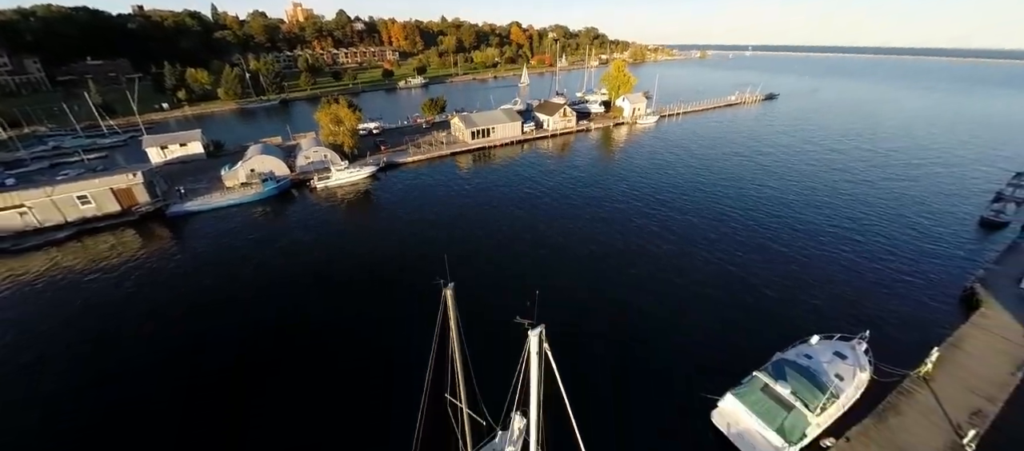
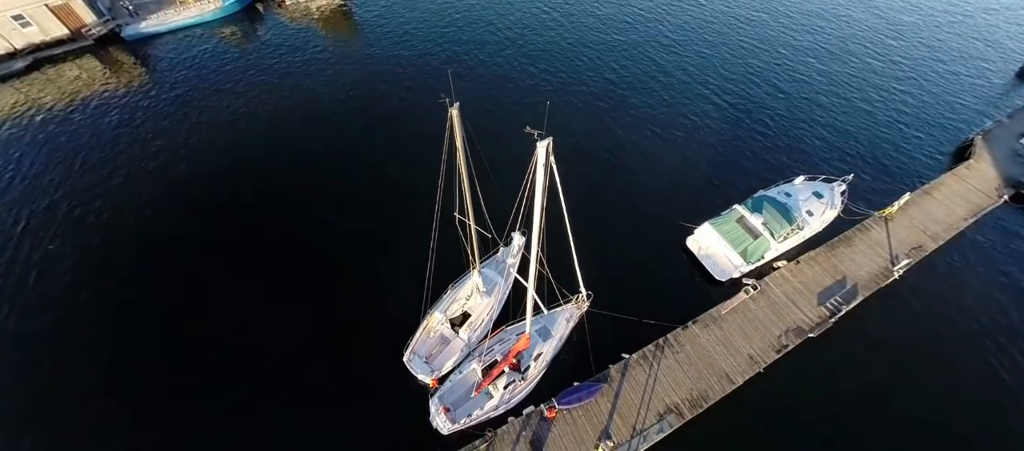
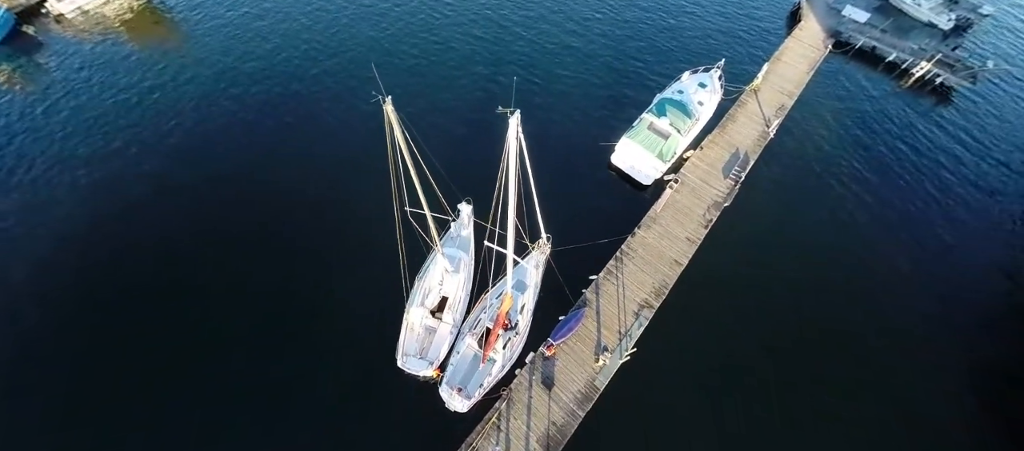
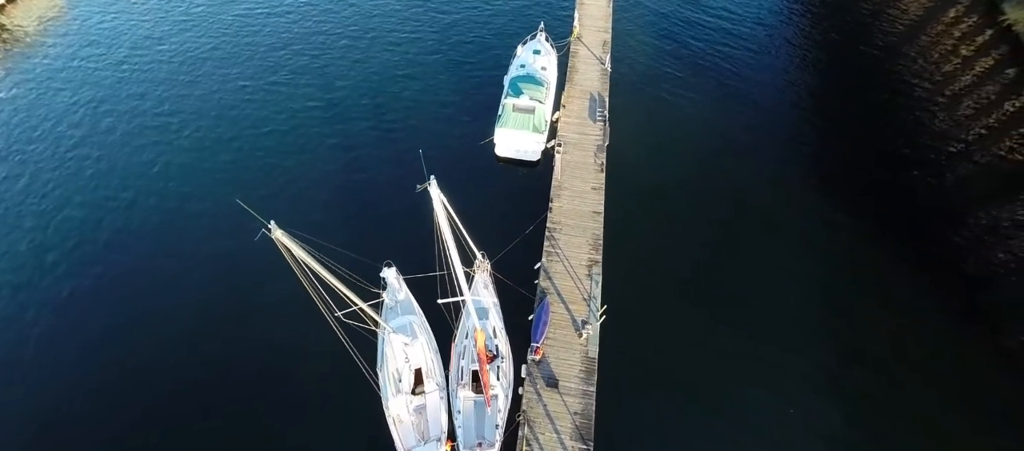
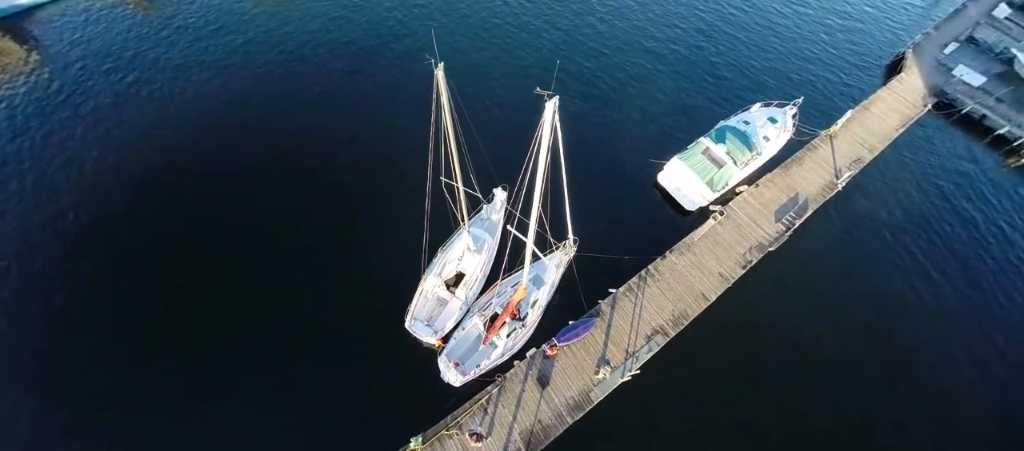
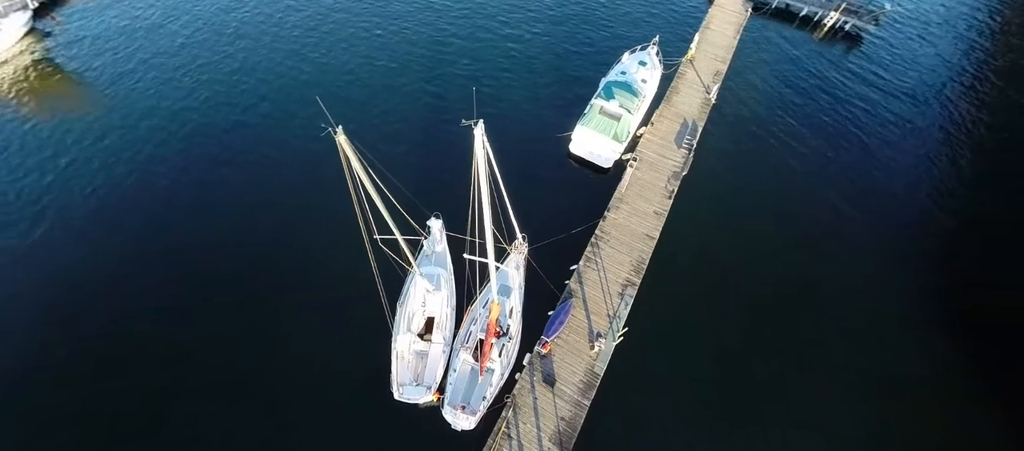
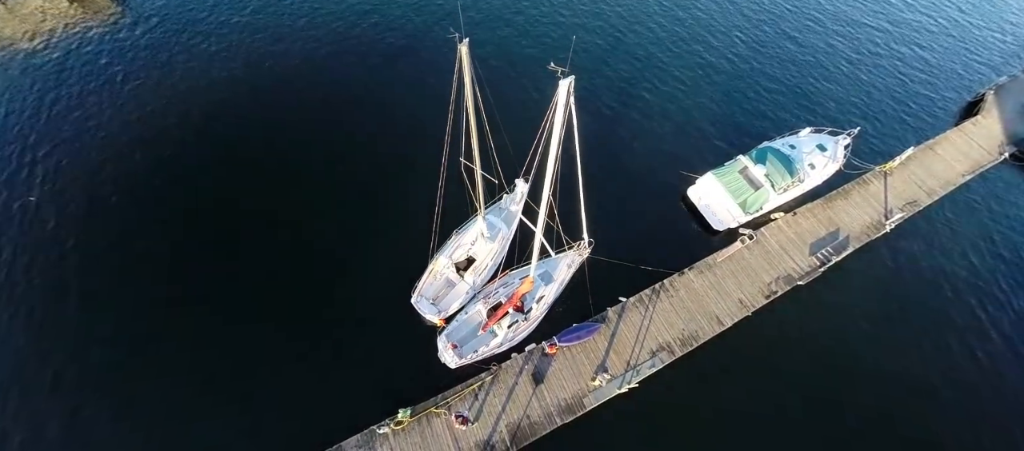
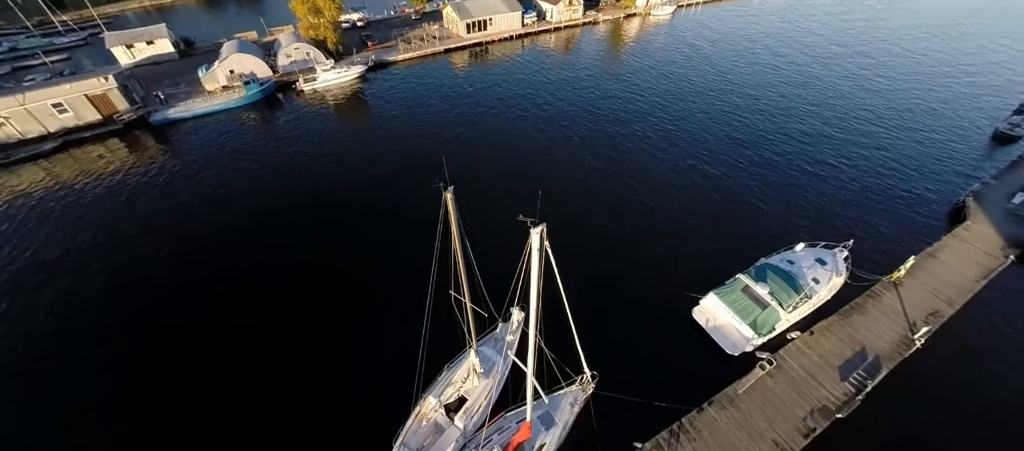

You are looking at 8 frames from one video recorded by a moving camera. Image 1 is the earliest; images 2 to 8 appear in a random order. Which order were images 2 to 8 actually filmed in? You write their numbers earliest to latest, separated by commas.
8, 2, 7, 5, 3, 6, 4
